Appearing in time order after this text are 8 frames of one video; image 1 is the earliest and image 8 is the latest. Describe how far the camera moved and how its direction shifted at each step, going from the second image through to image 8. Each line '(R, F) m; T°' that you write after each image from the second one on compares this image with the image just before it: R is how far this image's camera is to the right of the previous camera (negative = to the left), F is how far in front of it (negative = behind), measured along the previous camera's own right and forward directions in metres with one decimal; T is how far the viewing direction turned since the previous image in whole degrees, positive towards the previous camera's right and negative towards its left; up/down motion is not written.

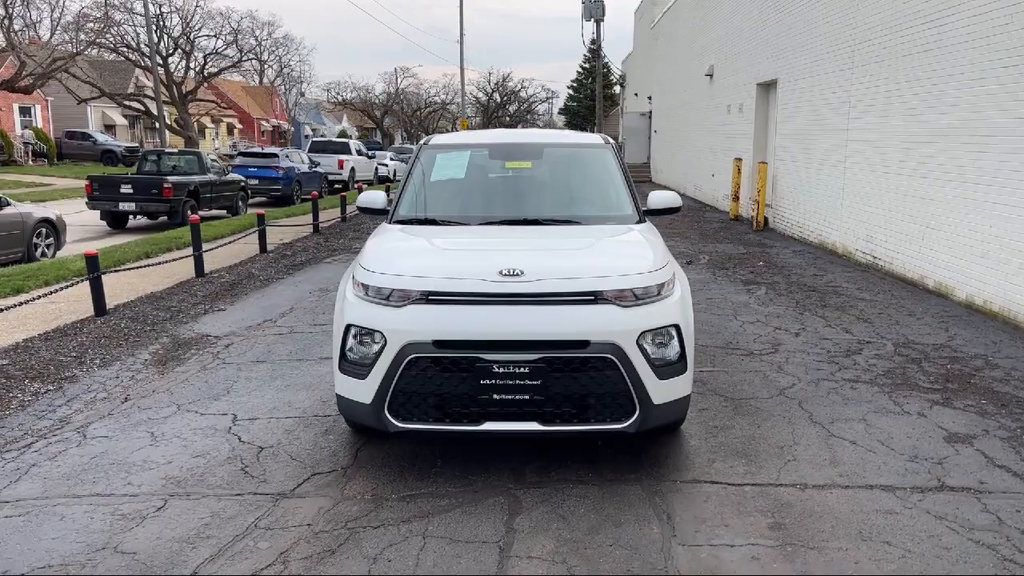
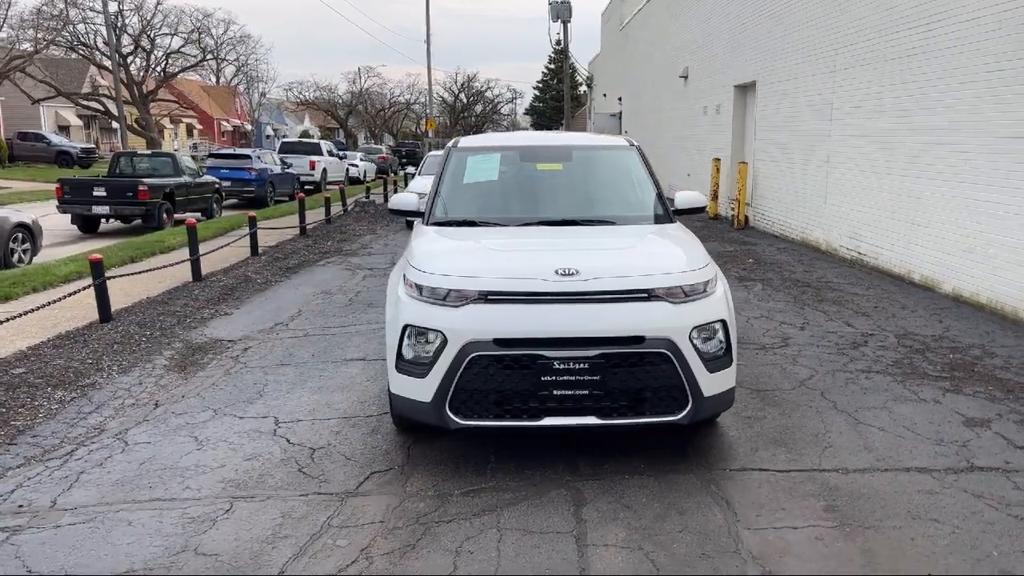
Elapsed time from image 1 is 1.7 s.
(-0.5, -0.1) m; +3°
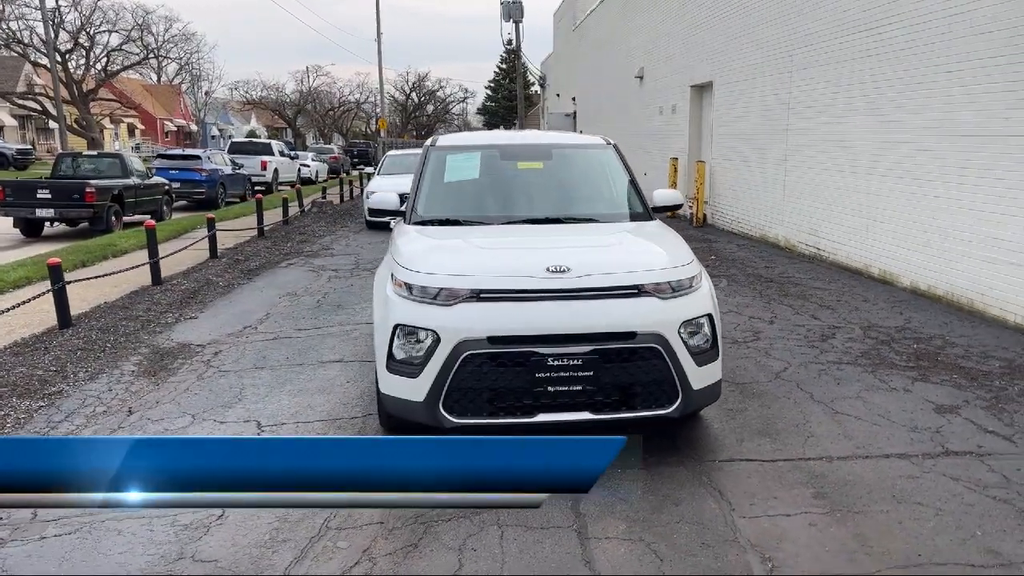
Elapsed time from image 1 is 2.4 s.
(-0.2, 0.0) m; +4°
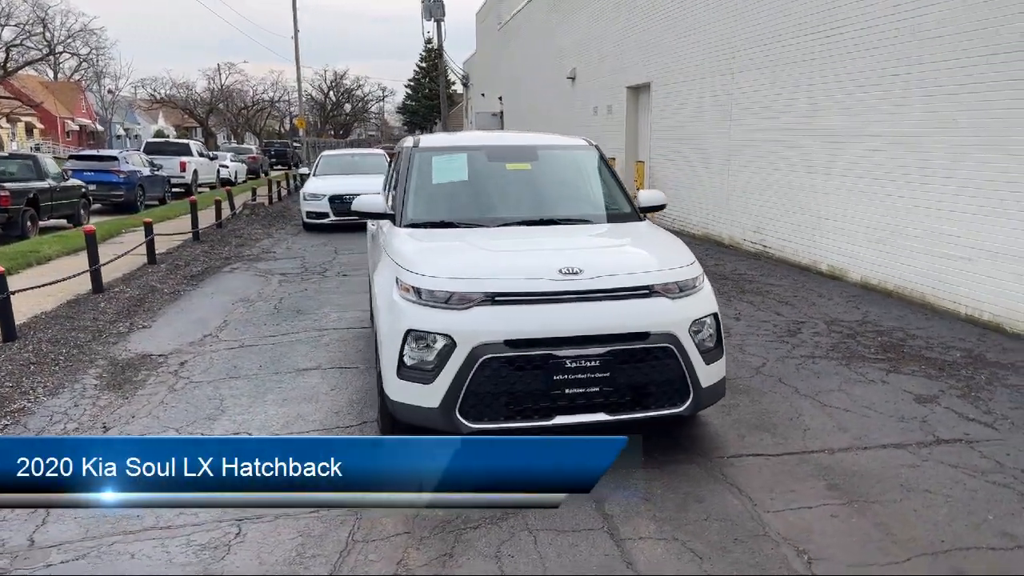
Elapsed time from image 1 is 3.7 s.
(-0.5, +0.1) m; +6°
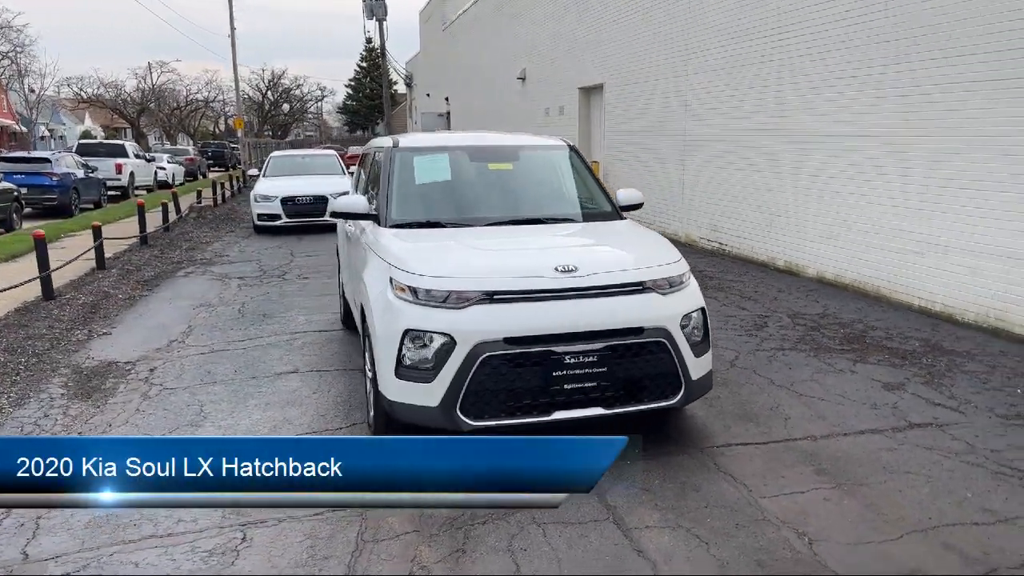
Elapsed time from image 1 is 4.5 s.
(-0.3, 0.0) m; +4°
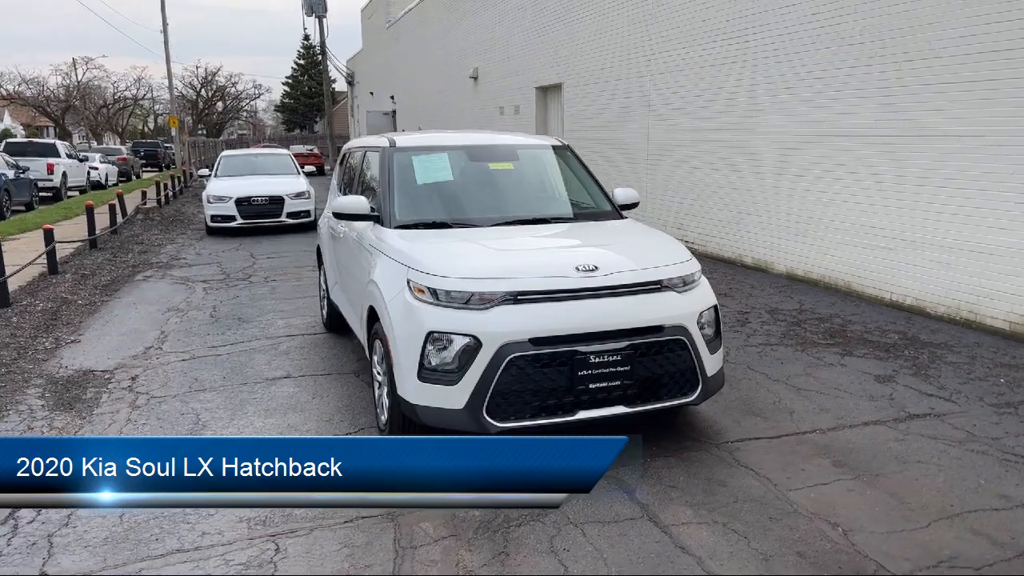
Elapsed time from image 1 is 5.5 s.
(-0.4, 0.0) m; +4°
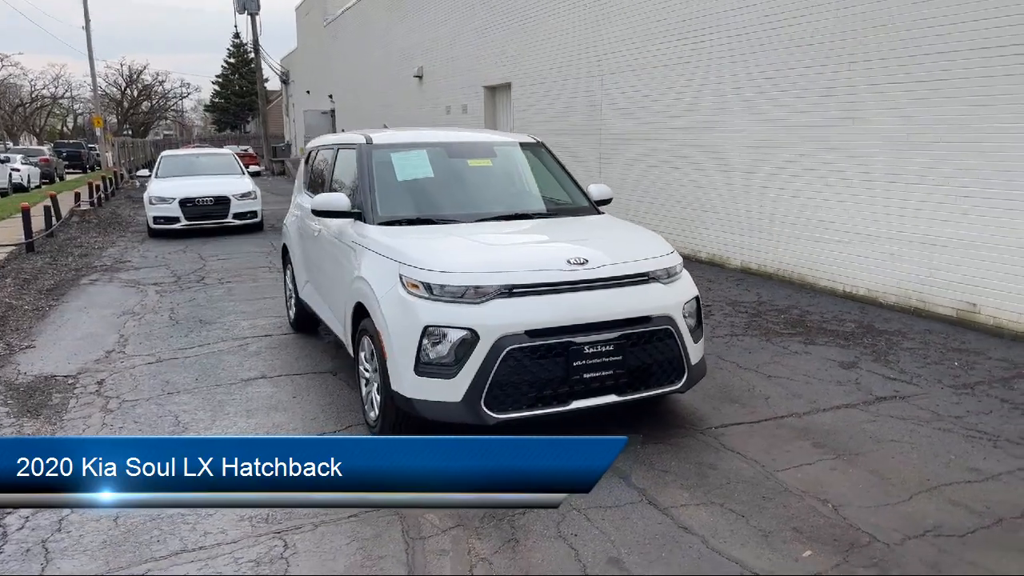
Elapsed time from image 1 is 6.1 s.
(-0.3, -0.1) m; +5°
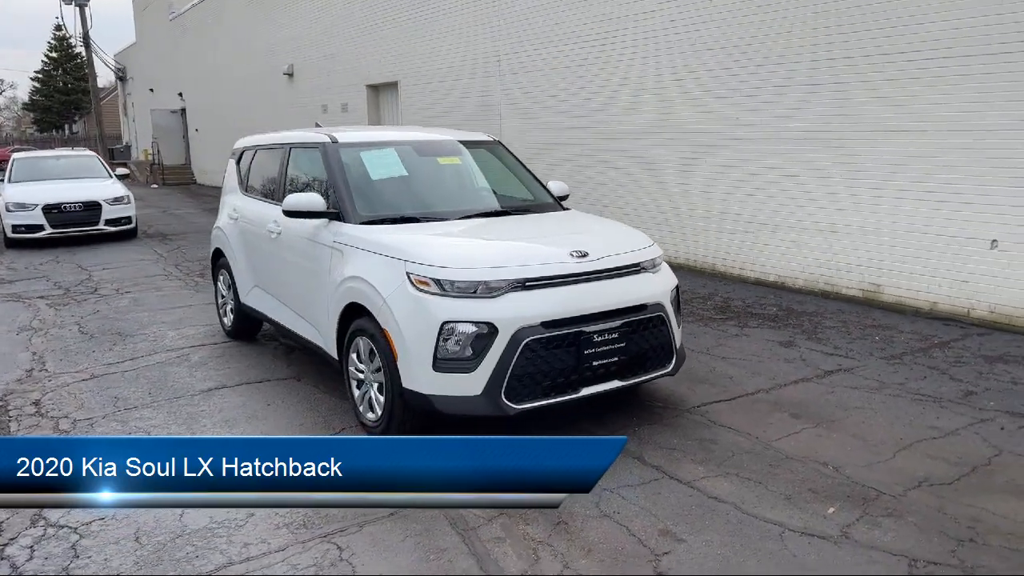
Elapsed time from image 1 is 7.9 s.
(-0.8, 0.0) m; +11°
